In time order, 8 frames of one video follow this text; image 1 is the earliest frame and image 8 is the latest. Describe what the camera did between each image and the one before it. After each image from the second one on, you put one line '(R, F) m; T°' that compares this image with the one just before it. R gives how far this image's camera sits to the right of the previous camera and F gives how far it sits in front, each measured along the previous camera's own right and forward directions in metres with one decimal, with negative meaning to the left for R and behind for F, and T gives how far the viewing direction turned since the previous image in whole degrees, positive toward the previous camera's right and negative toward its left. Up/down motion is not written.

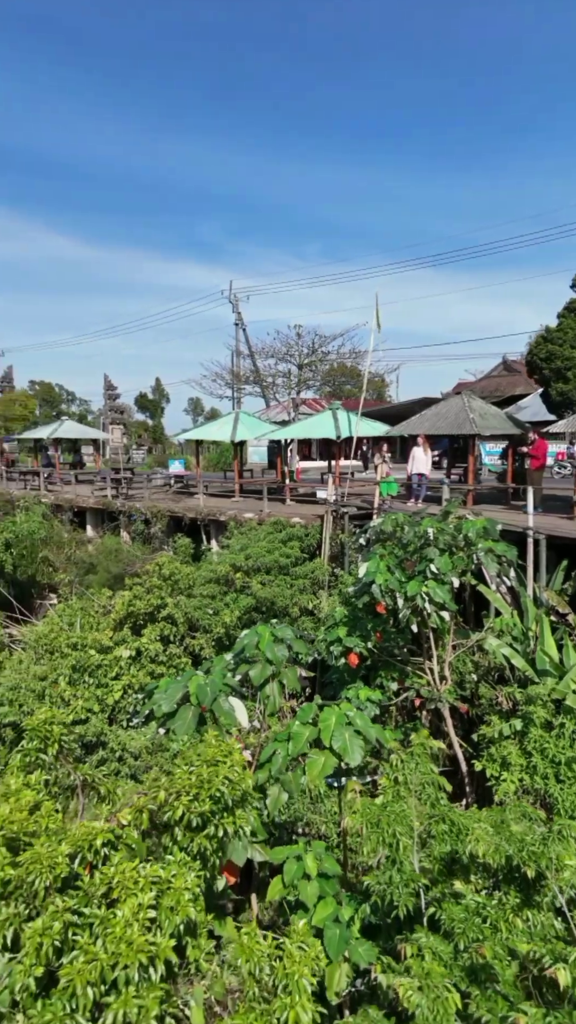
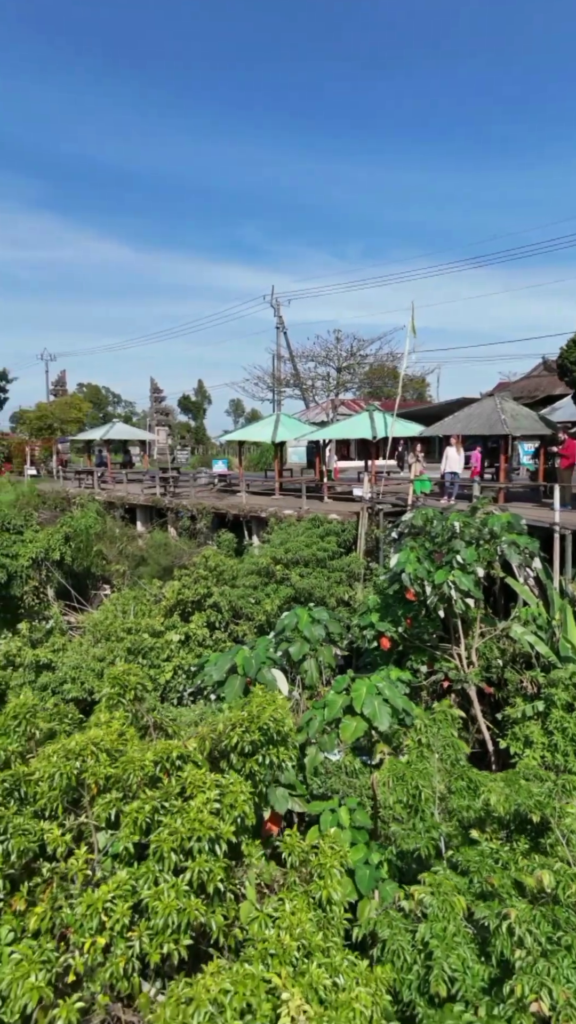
(0.0, -0.5) m; -4°
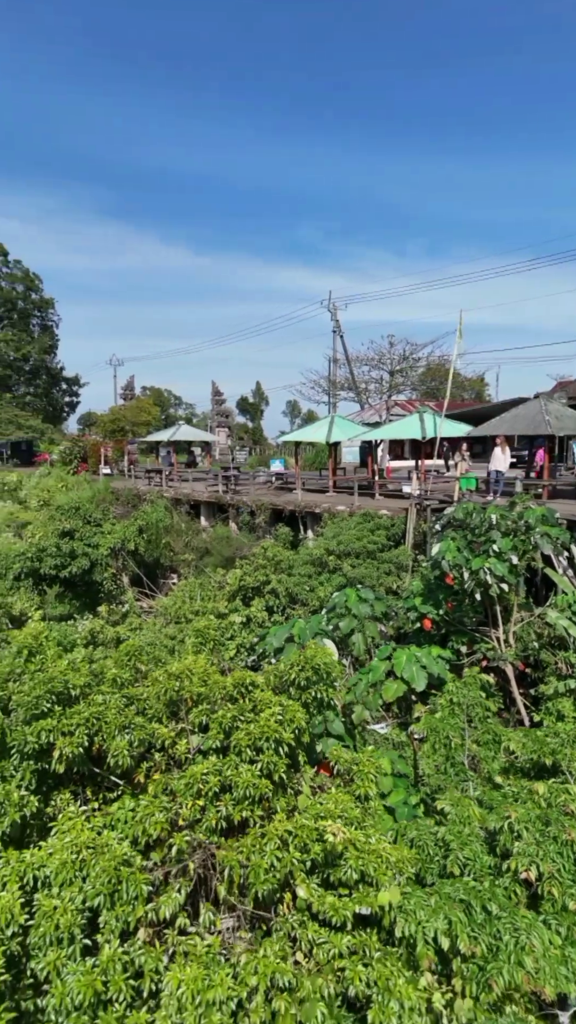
(0.0, -0.7) m; -5°
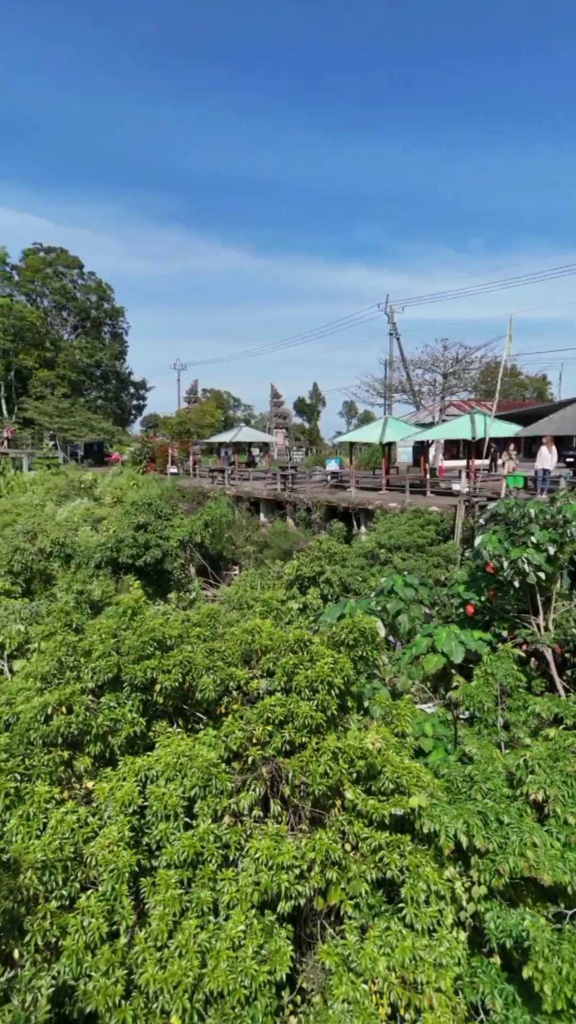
(0.0, -0.7) m; -5°
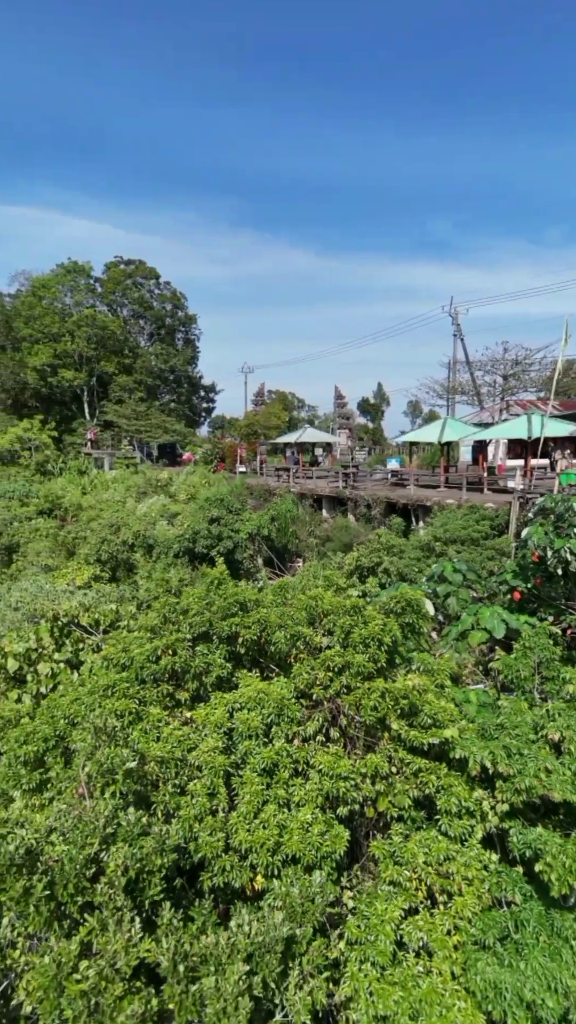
(0.0, -0.8) m; -6°
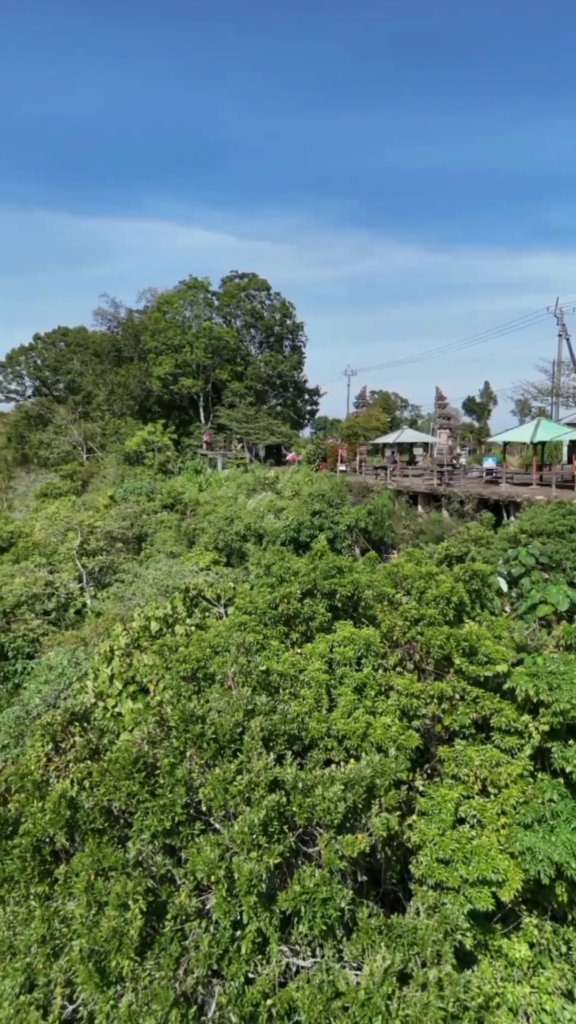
(+0.1, -1.4) m; -10°
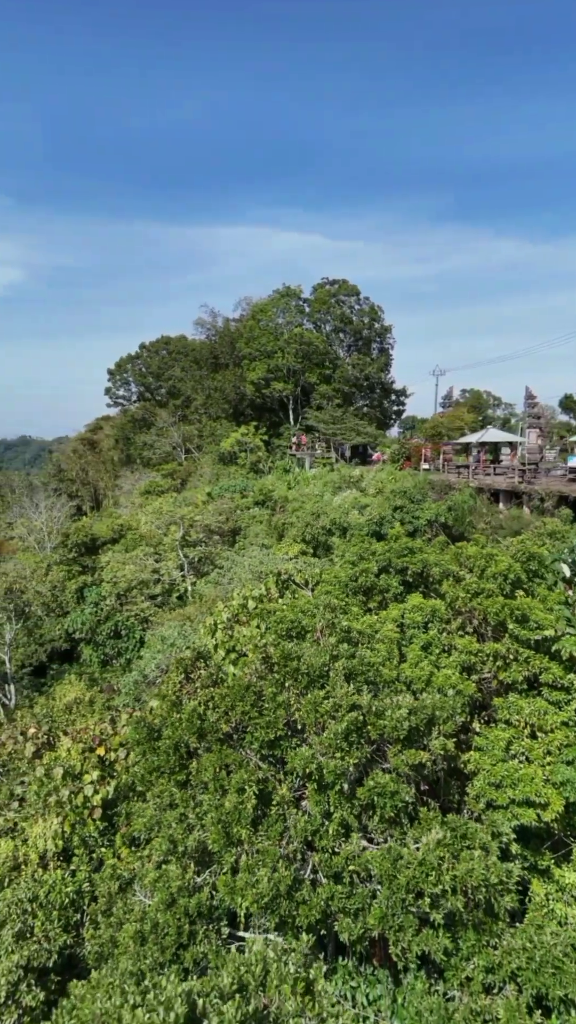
(+0.1, -1.2) m; -8°
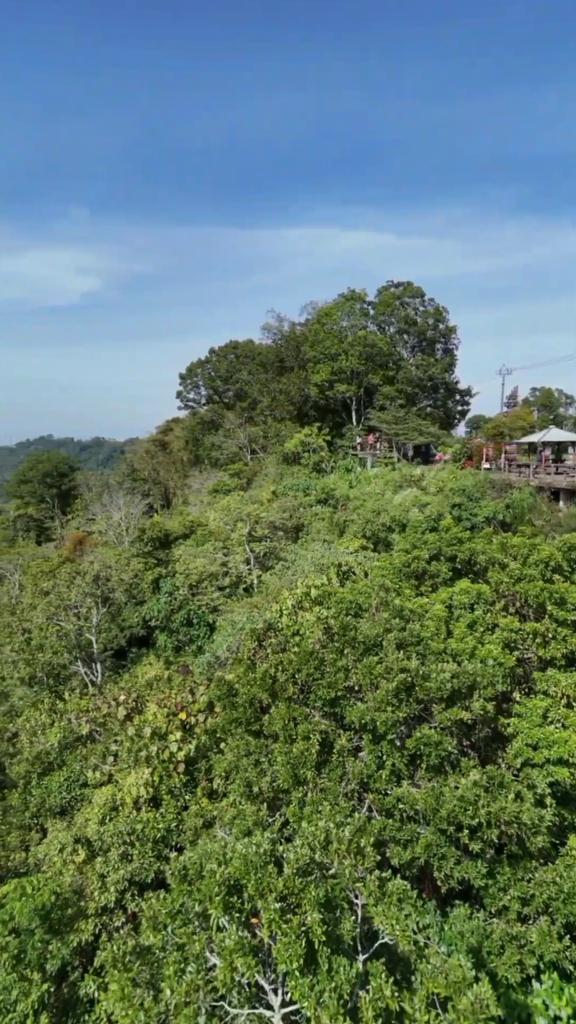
(0.0, -0.9) m; -6°
